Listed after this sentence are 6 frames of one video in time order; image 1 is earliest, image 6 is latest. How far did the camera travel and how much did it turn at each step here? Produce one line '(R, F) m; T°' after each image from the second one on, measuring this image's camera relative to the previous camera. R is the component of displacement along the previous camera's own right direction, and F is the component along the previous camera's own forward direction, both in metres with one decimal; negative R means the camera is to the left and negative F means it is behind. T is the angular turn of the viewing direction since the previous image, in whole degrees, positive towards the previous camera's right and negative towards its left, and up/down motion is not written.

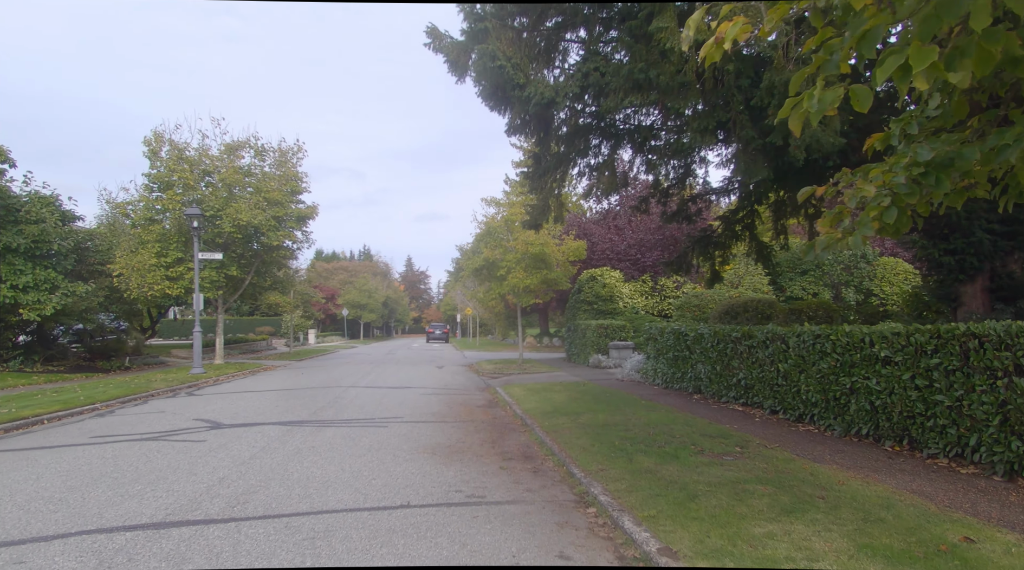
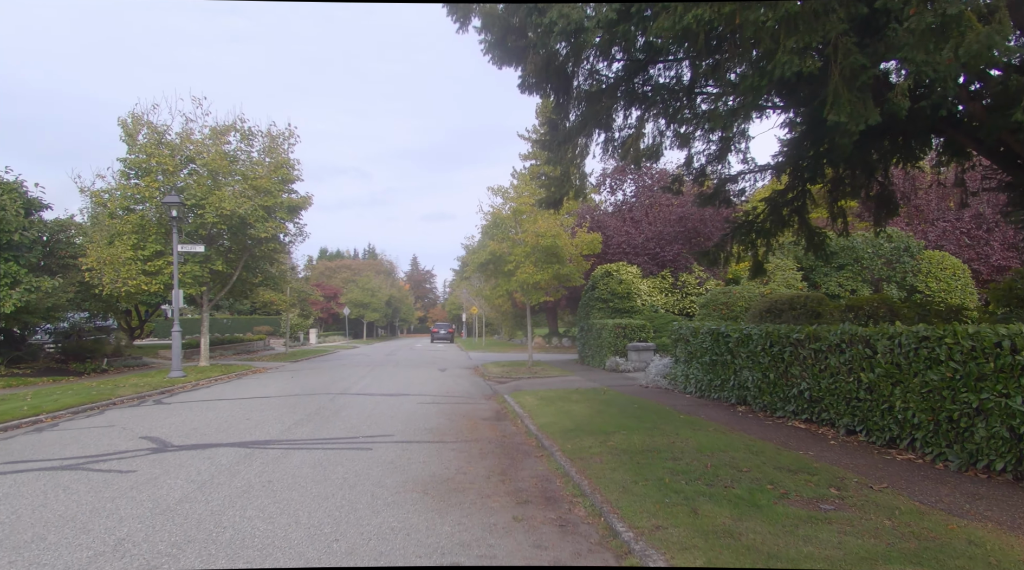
(-0.1, +1.7) m; -1°
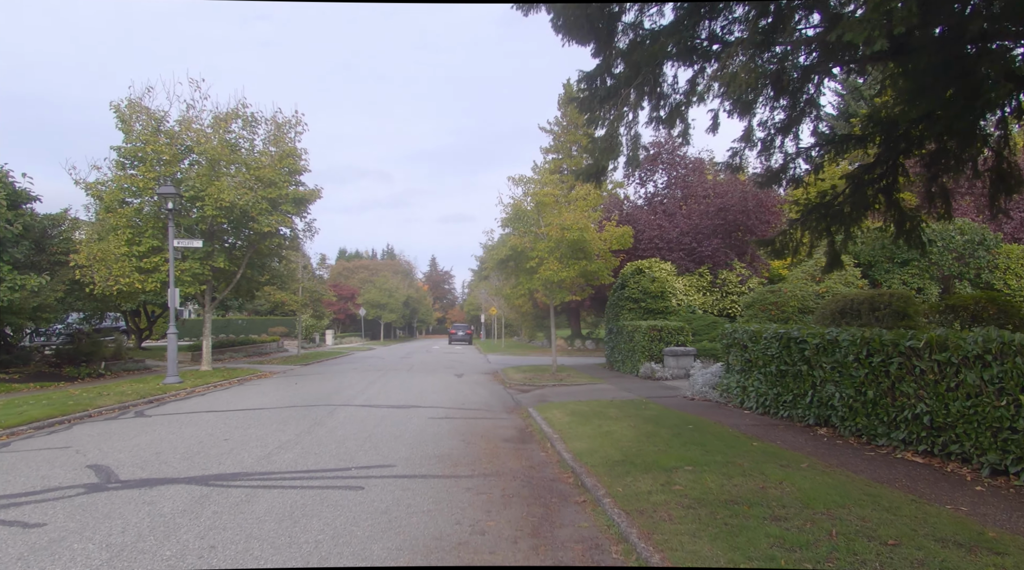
(-0.1, +1.6) m; -2°
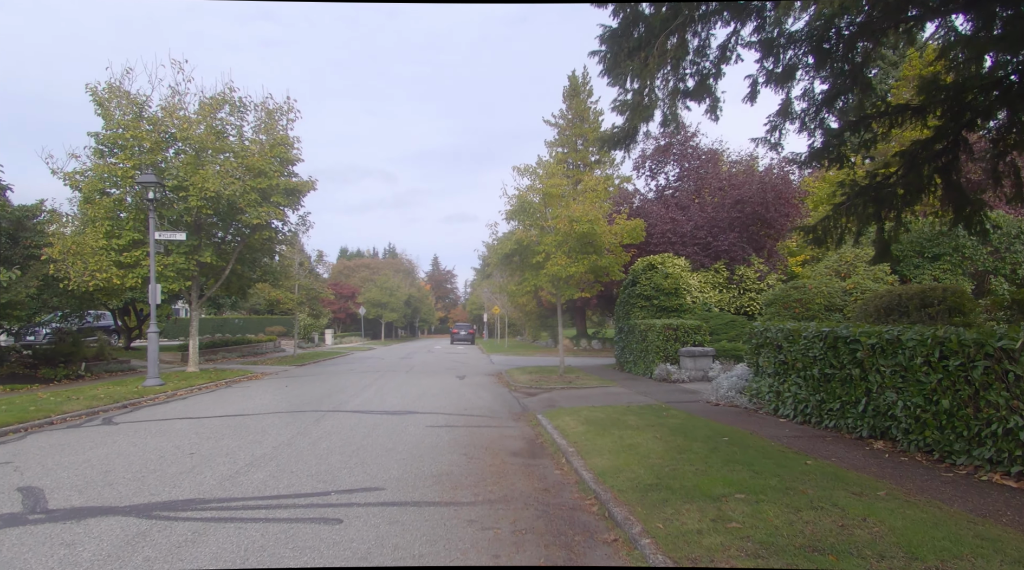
(-0.1, +1.0) m; 0°
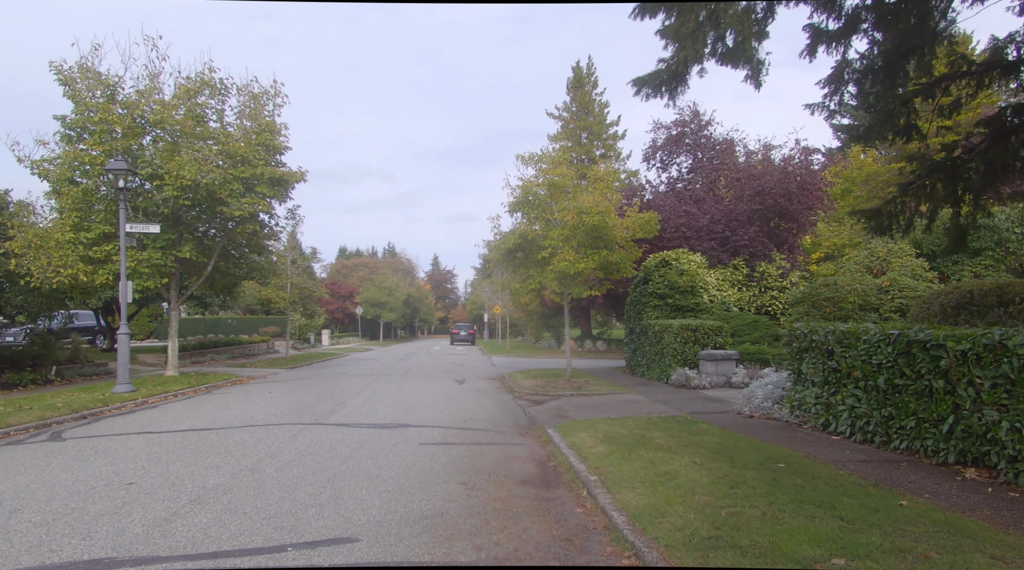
(-0.1, +1.2) m; 0°
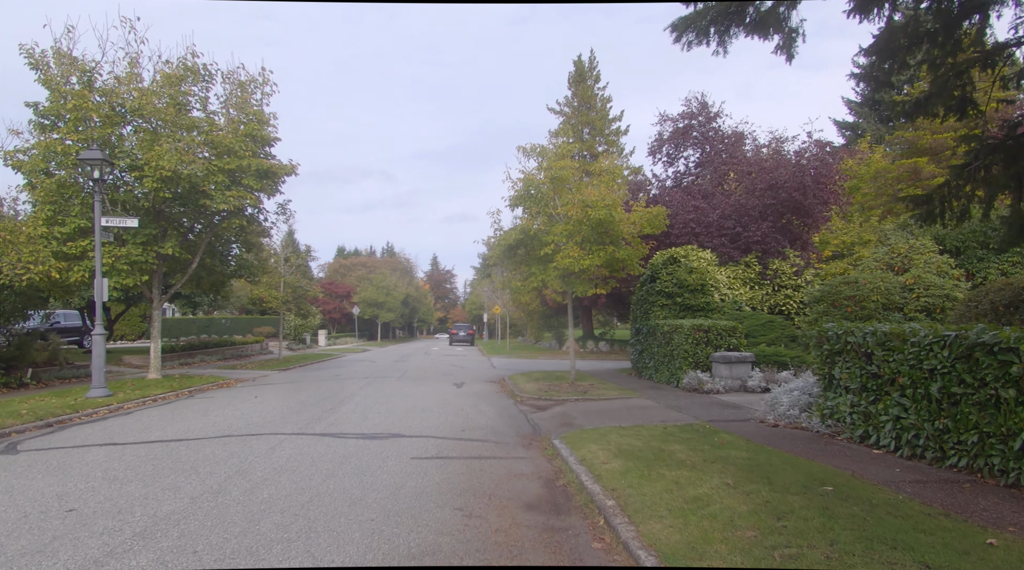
(0.0, +0.8) m; 0°
